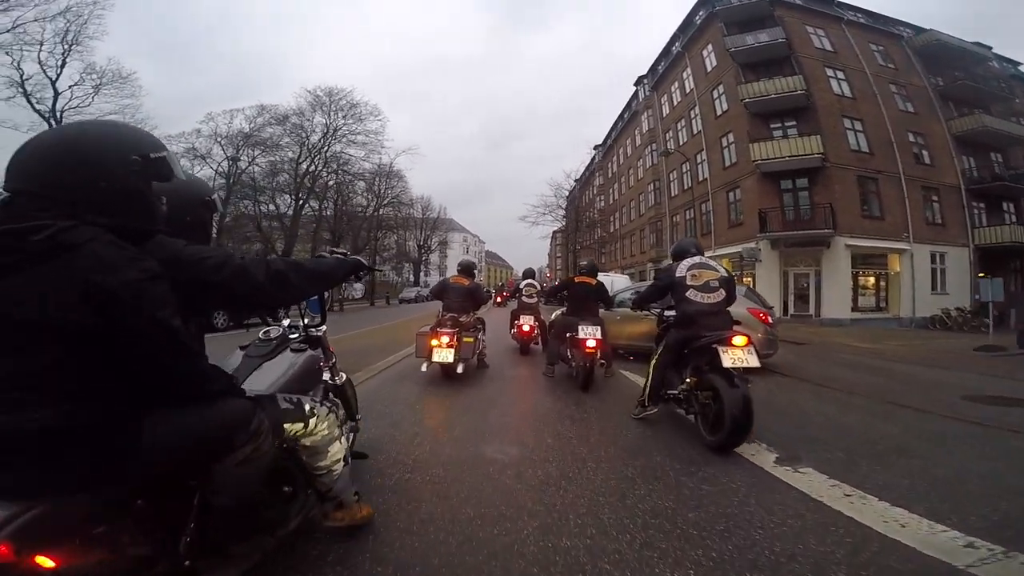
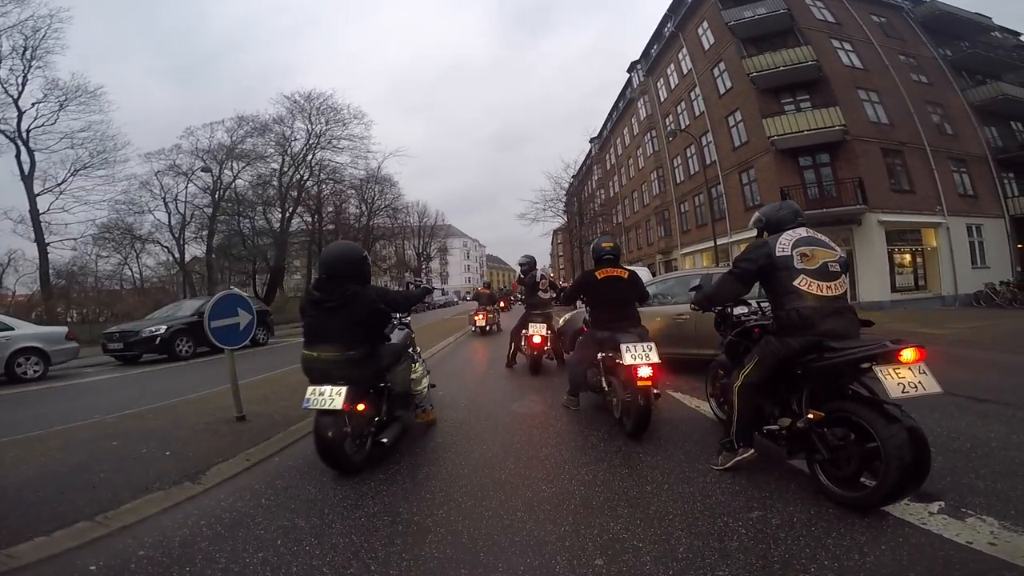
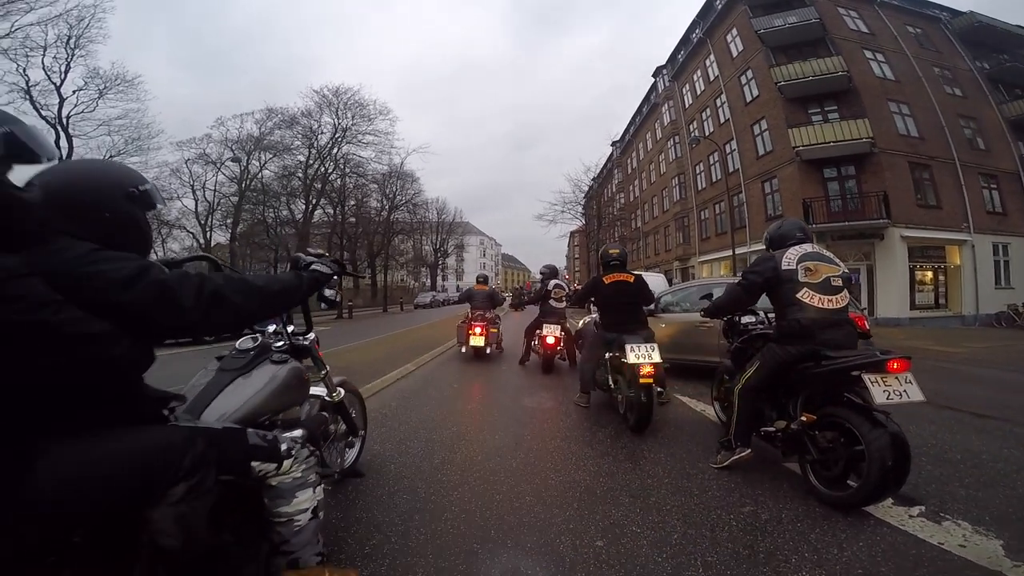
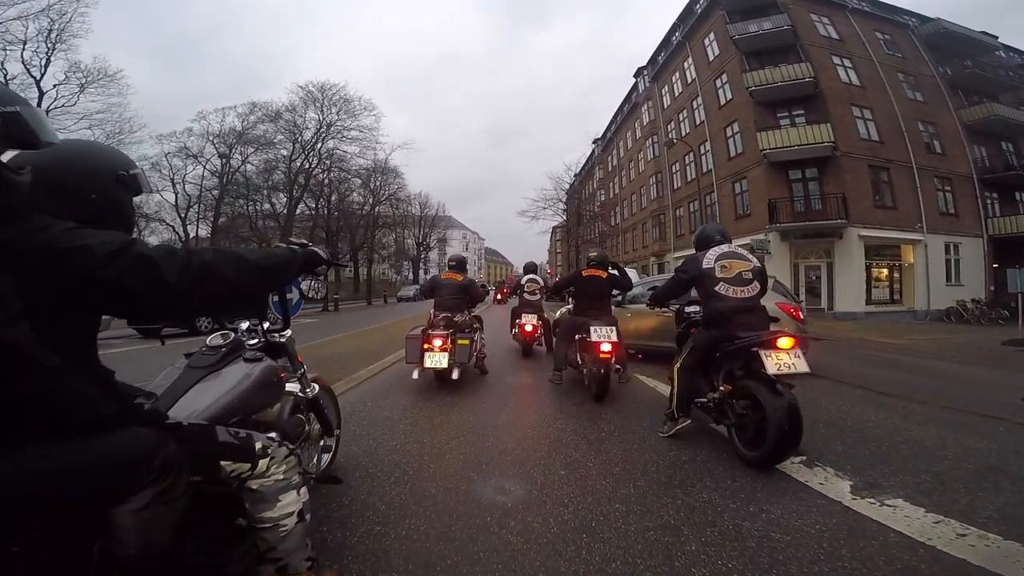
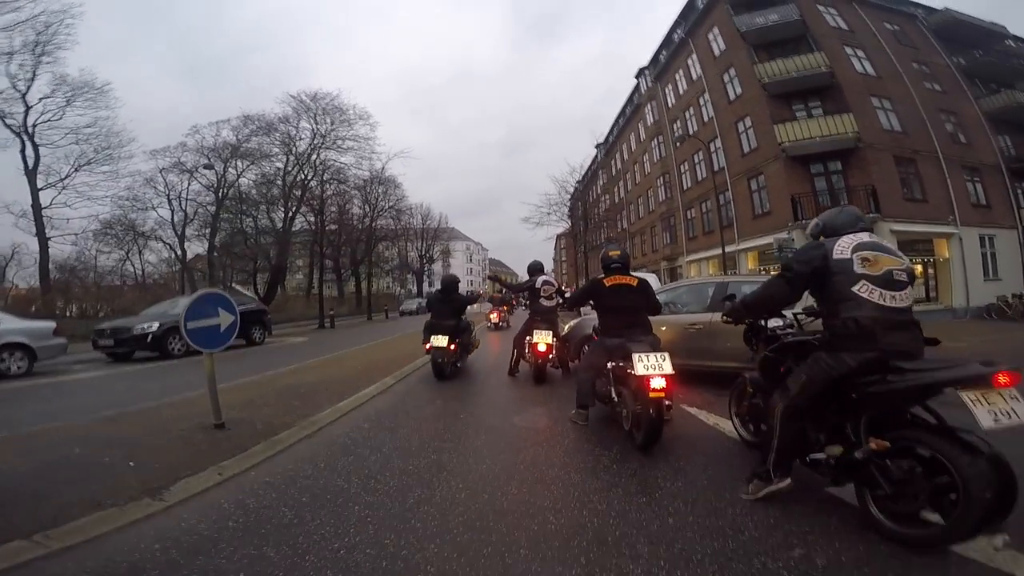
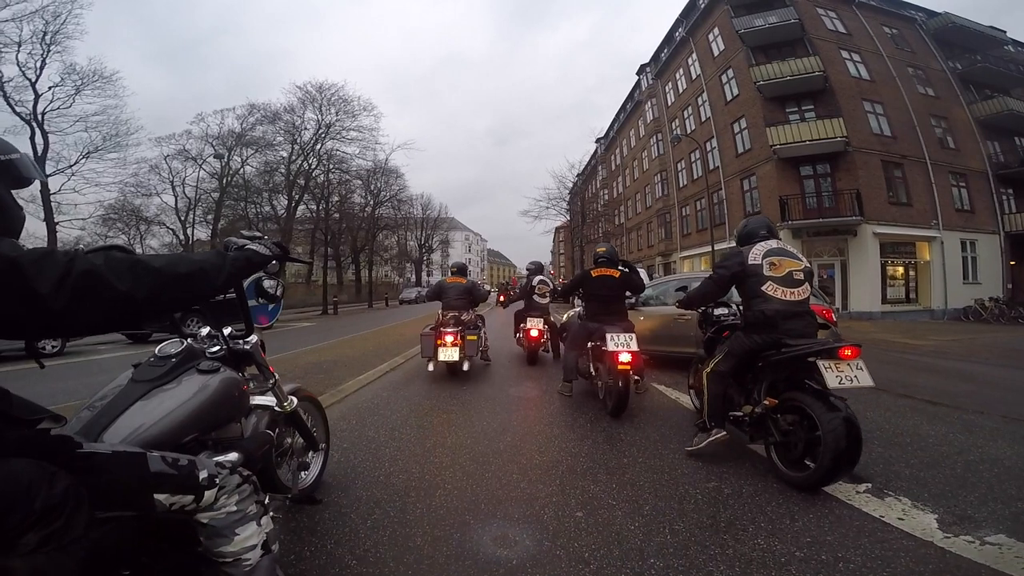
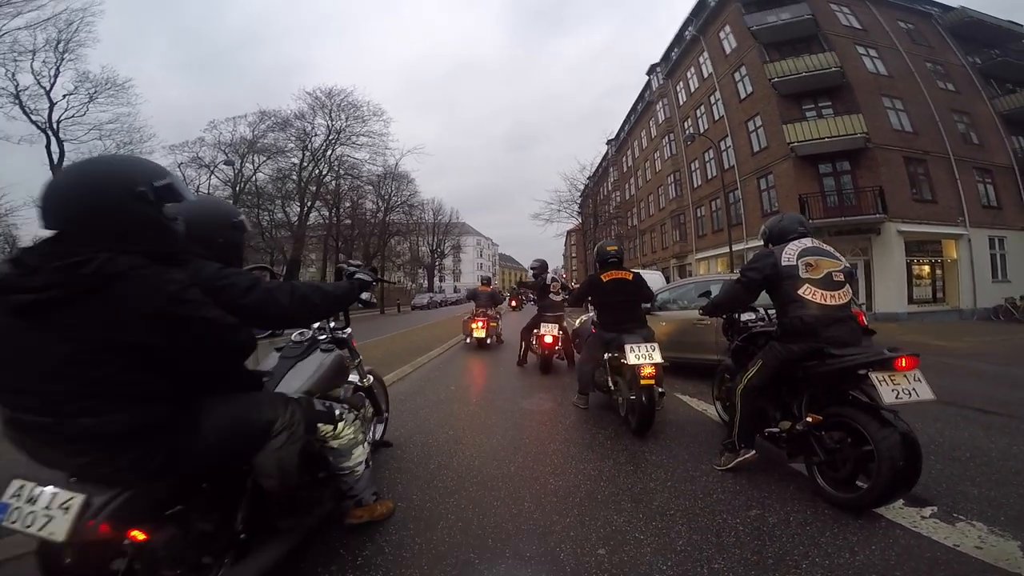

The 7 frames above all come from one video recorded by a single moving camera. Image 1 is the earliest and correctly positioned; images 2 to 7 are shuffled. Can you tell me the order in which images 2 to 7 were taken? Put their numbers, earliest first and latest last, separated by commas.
4, 6, 3, 7, 2, 5
